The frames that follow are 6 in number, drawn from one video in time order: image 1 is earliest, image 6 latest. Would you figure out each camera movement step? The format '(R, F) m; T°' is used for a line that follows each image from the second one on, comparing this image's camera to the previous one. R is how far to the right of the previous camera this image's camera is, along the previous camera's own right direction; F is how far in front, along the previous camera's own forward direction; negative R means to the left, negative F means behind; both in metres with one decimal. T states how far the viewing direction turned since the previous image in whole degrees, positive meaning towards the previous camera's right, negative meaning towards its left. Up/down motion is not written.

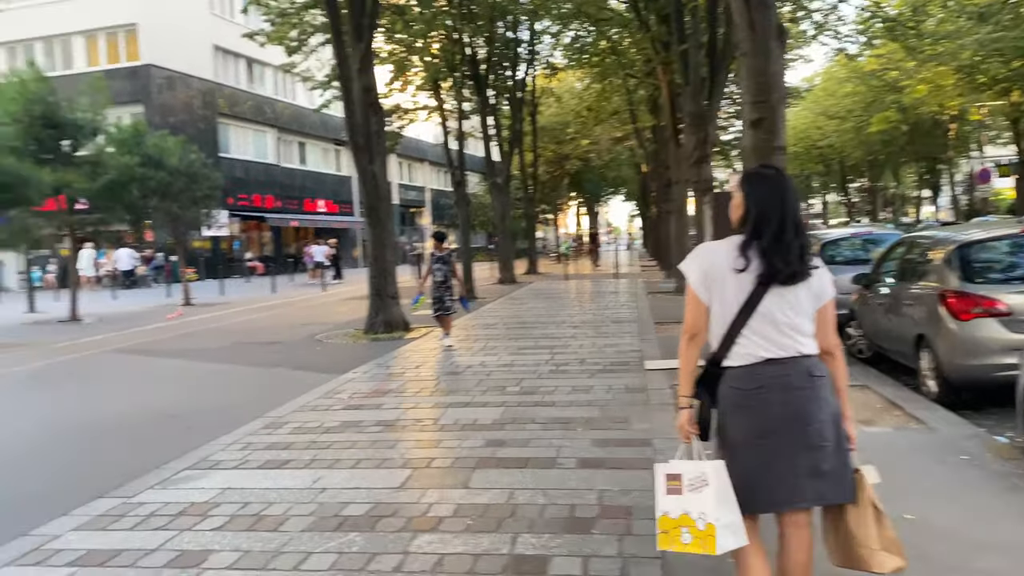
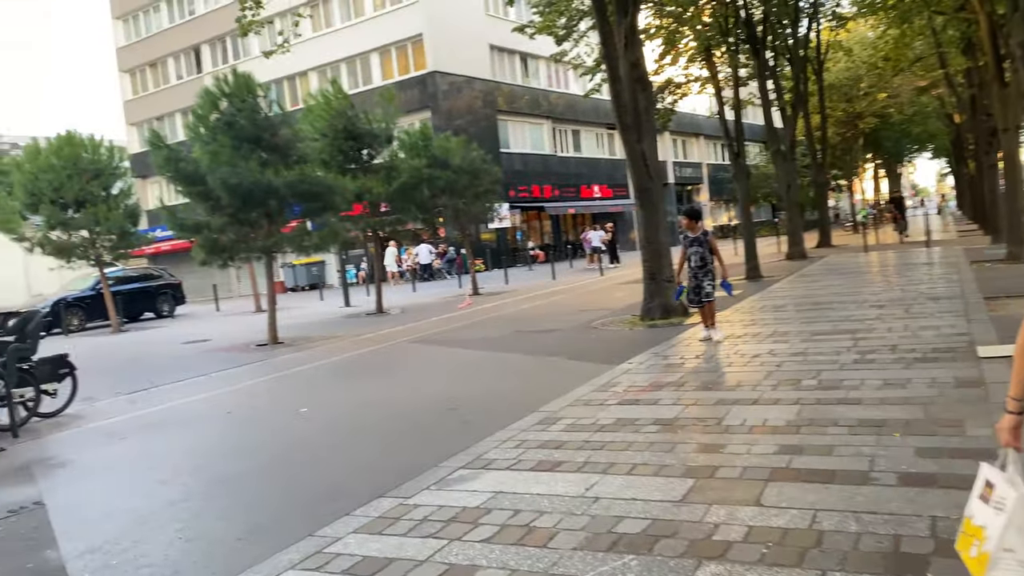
(0.0, +0.6) m; -19°
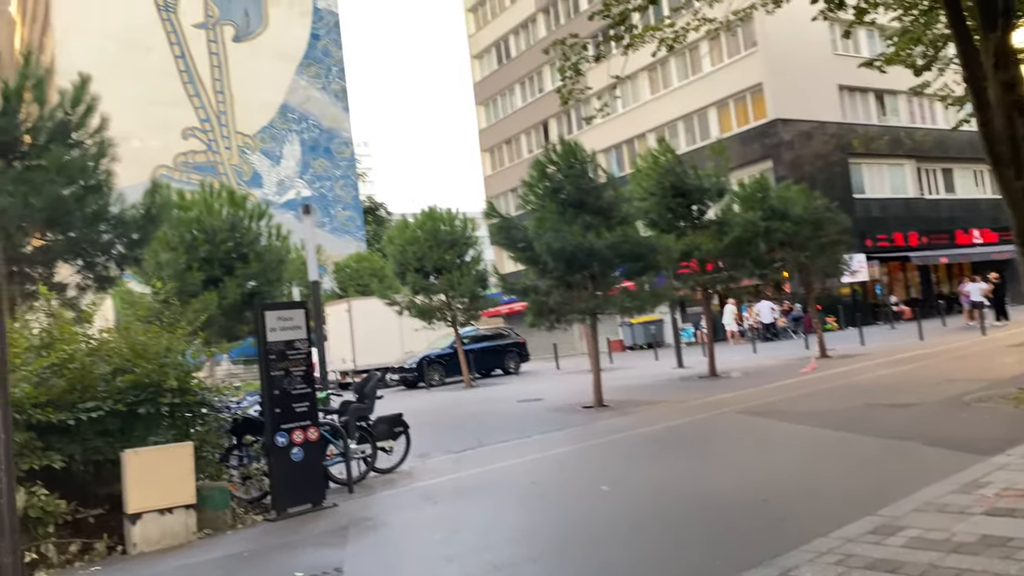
(+0.3, +0.7) m; -24°
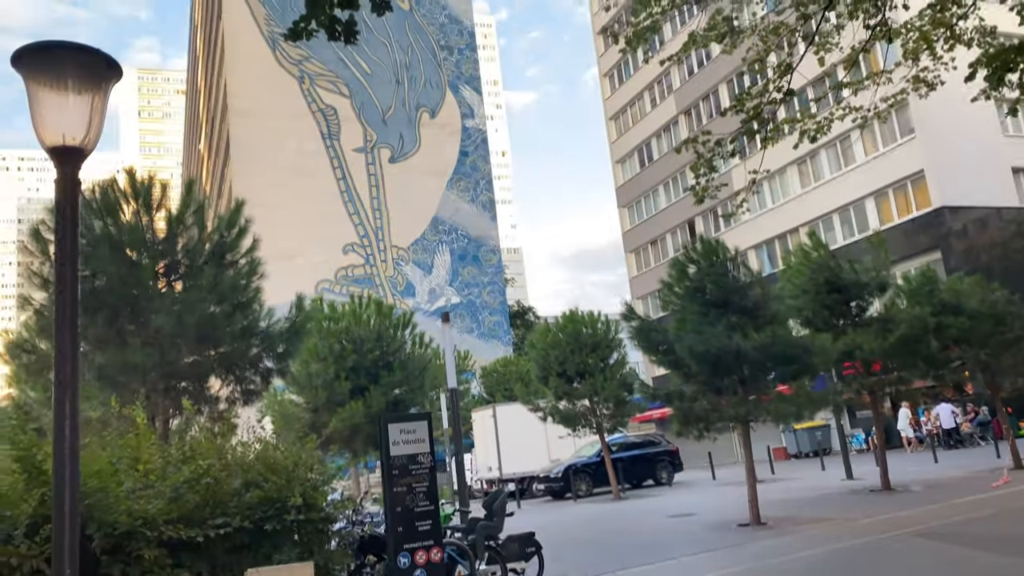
(+0.2, +0.4) m; -10°
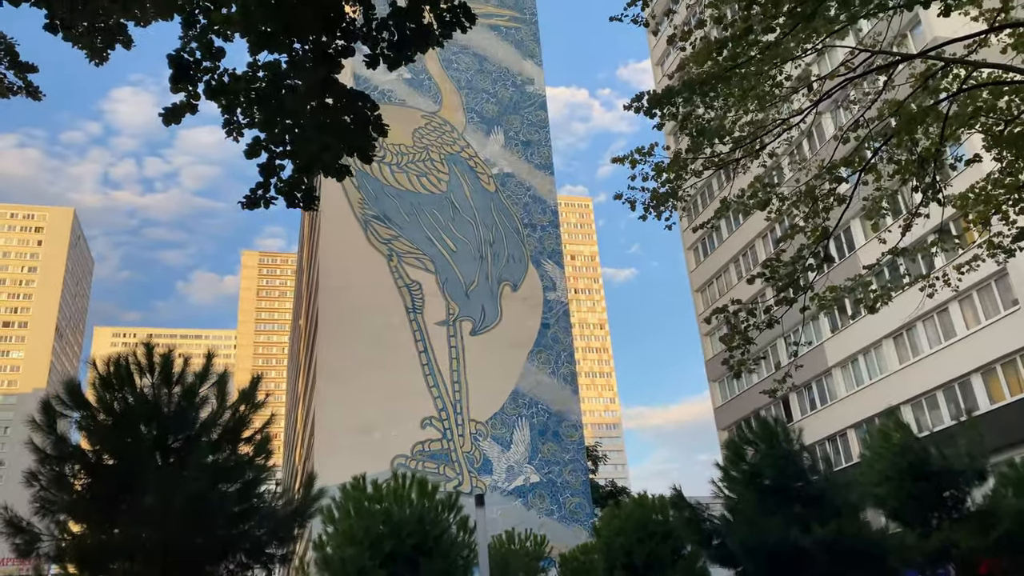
(+1.2, +0.9) m; -7°
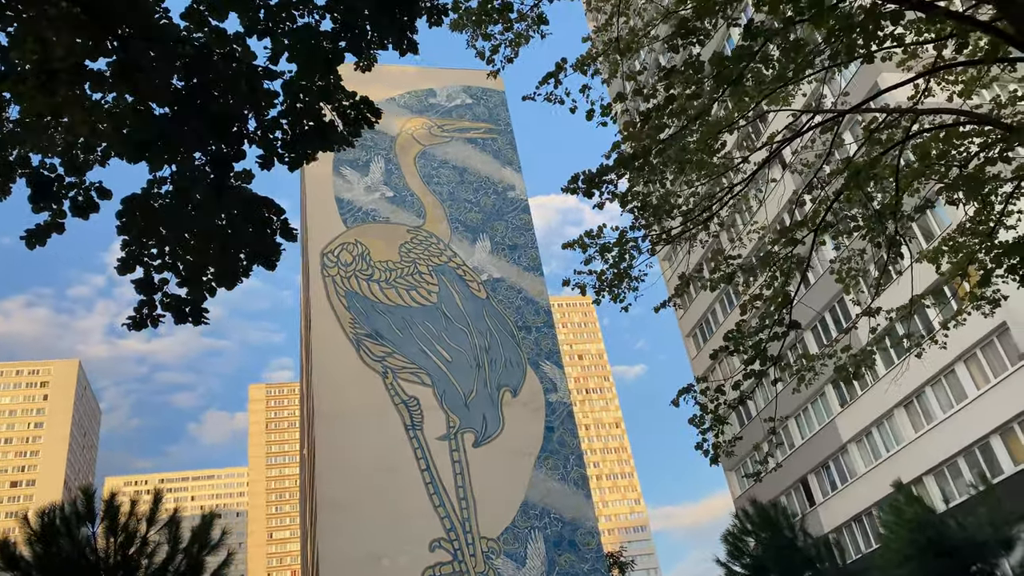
(+0.8, +0.6) m; 0°
